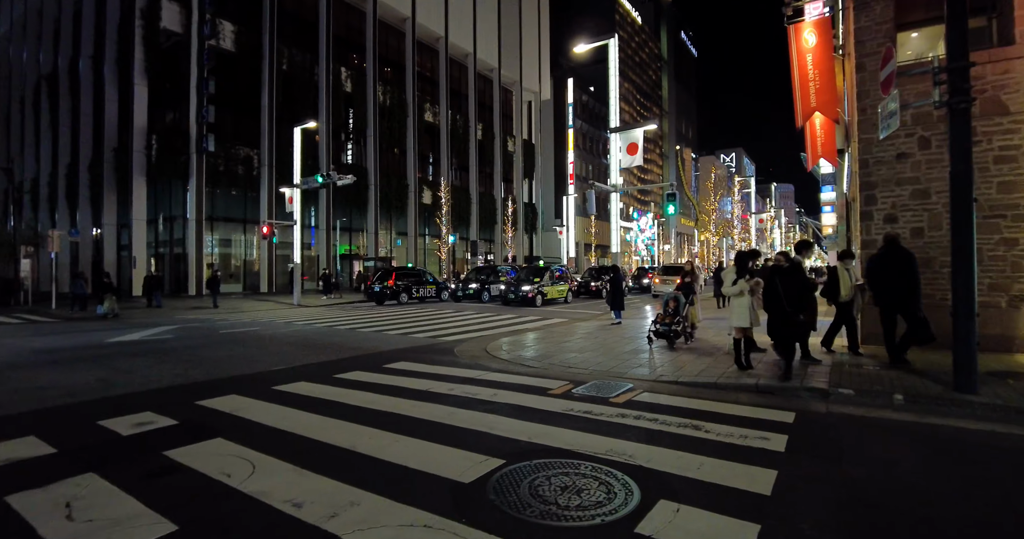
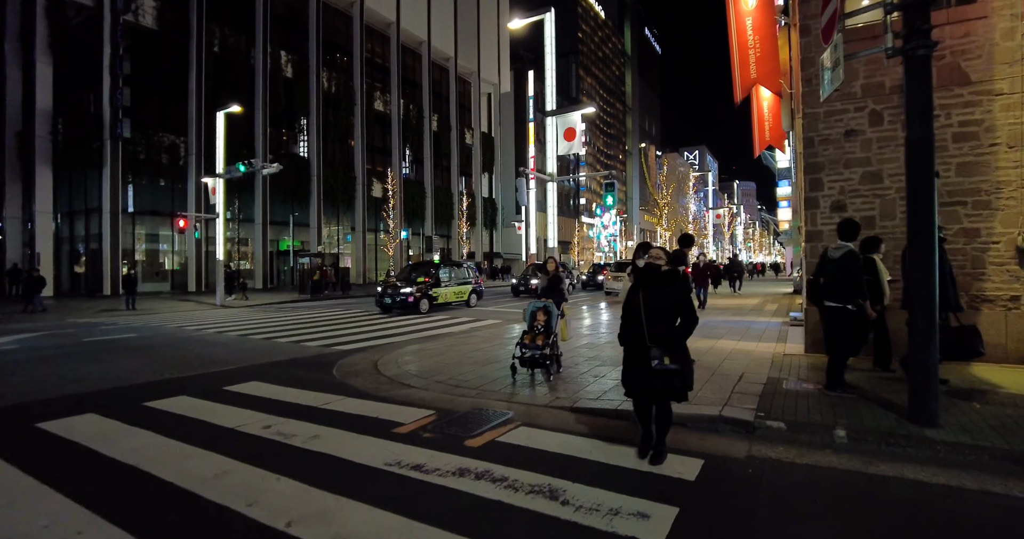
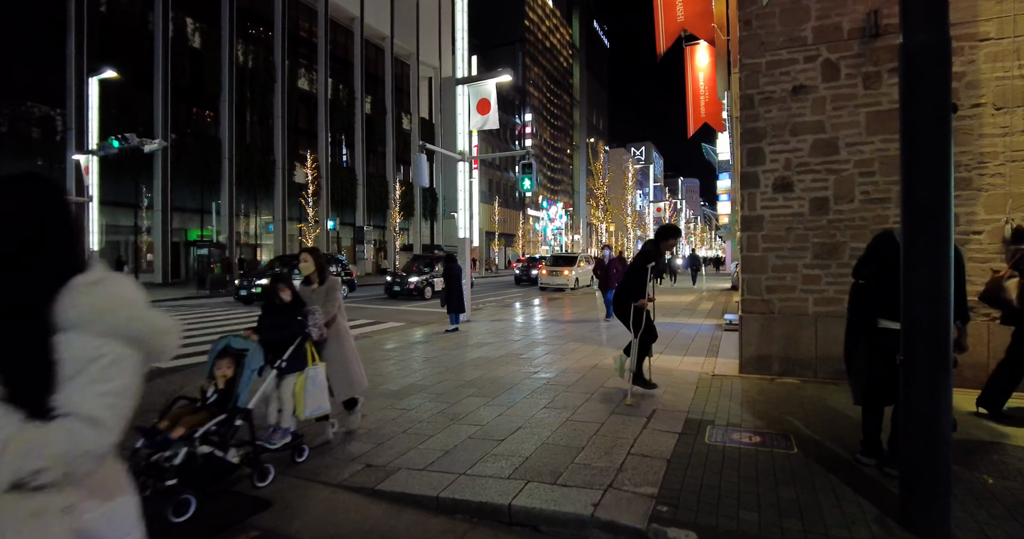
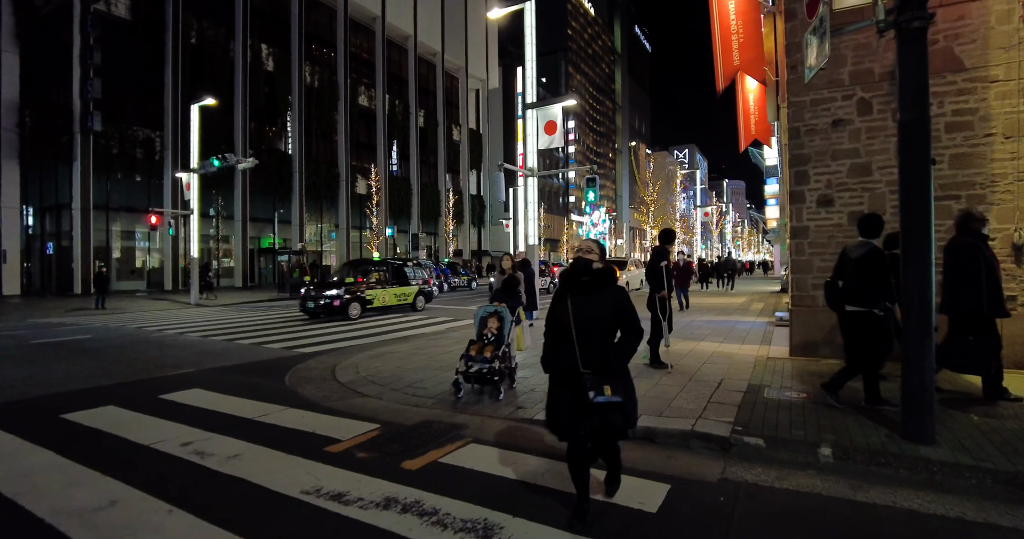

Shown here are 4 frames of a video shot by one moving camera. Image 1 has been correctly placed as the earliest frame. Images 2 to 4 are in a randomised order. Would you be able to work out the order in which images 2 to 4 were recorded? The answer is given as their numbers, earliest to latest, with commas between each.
2, 4, 3
